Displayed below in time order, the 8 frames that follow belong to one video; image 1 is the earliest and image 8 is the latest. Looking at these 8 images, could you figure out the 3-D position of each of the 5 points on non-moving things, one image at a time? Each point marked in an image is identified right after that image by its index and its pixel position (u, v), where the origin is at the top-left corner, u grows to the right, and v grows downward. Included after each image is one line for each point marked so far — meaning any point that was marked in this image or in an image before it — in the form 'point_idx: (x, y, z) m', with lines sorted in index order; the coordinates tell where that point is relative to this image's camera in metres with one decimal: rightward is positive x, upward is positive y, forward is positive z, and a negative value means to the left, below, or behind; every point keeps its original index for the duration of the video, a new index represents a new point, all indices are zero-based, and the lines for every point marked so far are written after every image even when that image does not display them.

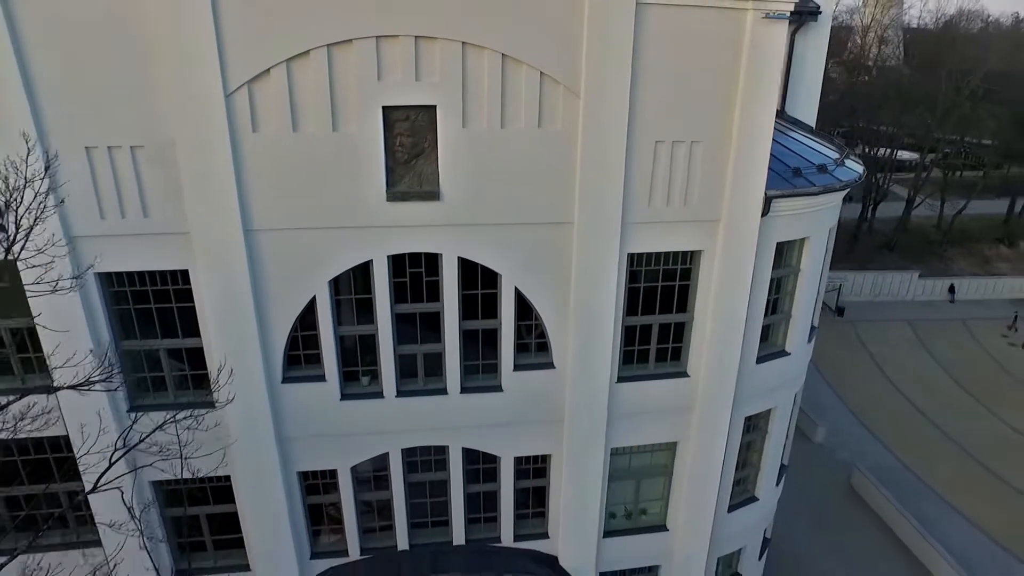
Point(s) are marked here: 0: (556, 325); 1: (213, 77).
0: (+0.5, -0.5, +9.1) m
1: (-2.9, +2.0, +7.1) m
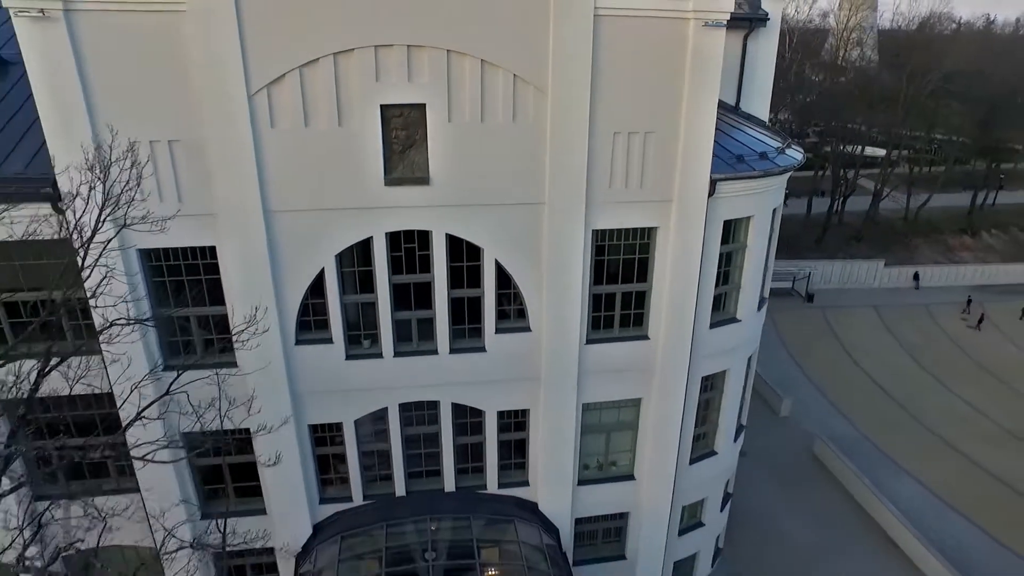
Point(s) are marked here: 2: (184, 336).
0: (+0.3, -0.1, +10.5) m
1: (-3.2, +2.4, +8.4) m
2: (-4.5, -0.7, +10.1) m
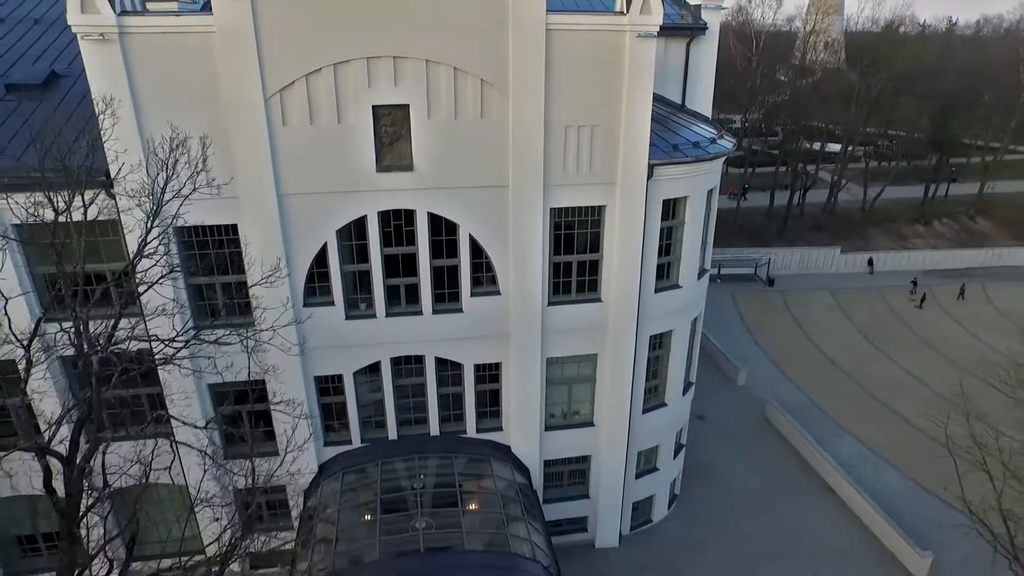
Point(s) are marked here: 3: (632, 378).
0: (-0.2, +0.4, +12.6) m
1: (-3.7, +2.9, +10.4) m
2: (-4.9, -0.2, +12.1) m
3: (+2.3, -1.7, +14.1) m
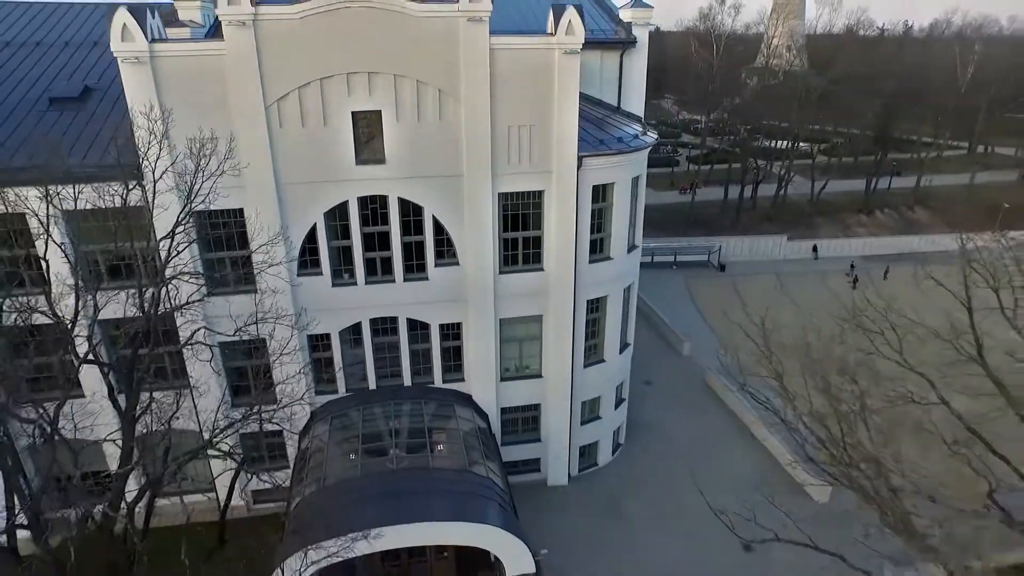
0: (-1.1, +1.0, +15.3) m
1: (-4.6, +3.4, +13.1) m
2: (-5.8, +0.3, +14.7) m
3: (+1.4, -1.1, +16.9) m
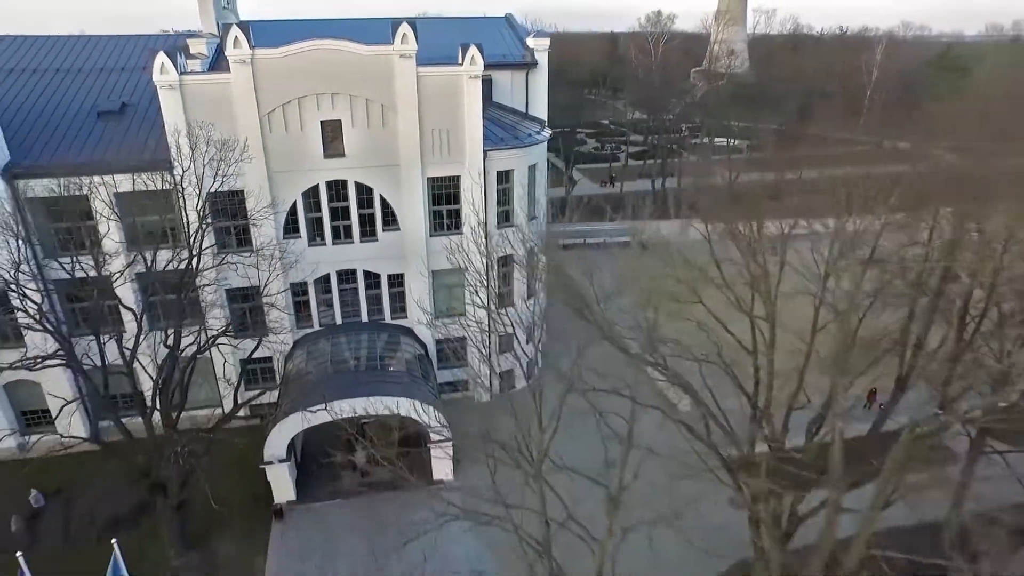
0: (-3.3, +2.2, +21.2) m
1: (-6.7, +4.6, +19.0) m
2: (-7.9, +1.4, +20.5) m
3: (-0.8, +0.1, +22.9) m
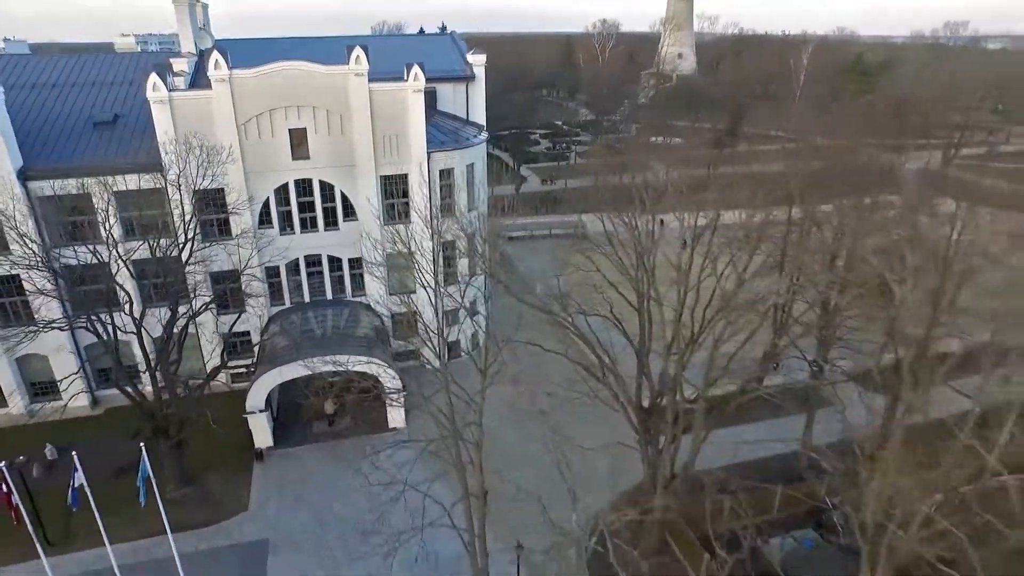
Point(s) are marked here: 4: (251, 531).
0: (-5.3, +2.9, +25.1) m
1: (-8.7, +5.1, +22.7) m
2: (-9.9, +2.0, +24.2) m
3: (-2.9, +0.8, +26.9) m
4: (-6.9, -6.4, +19.2) m
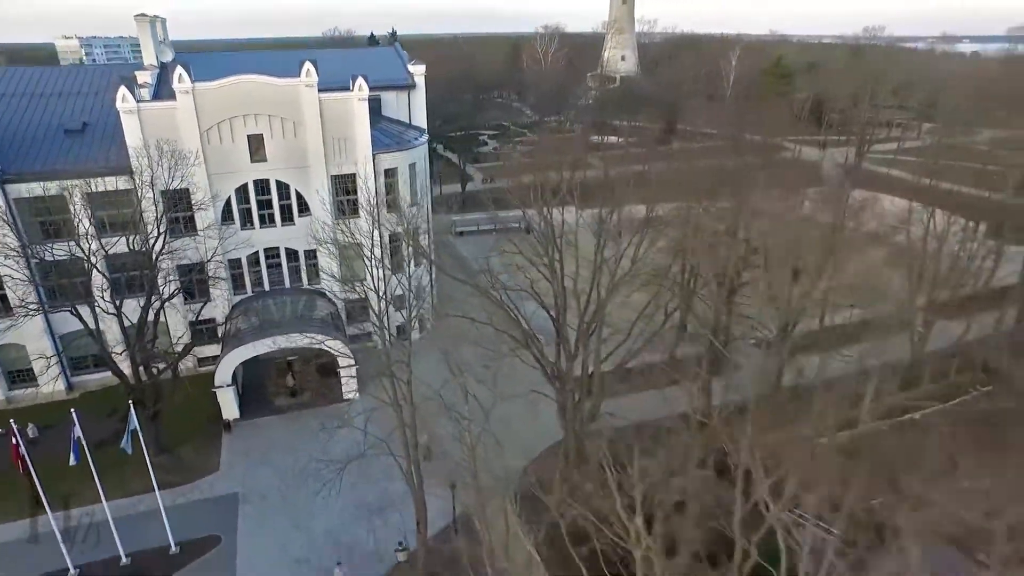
0: (-7.7, +3.3, +28.0) m
1: (-11.0, +5.5, +25.4) m
2: (-12.2, +2.3, +26.8) m
3: (-5.3, +1.3, +29.9) m
4: (-8.7, -6.0, +22.0) m
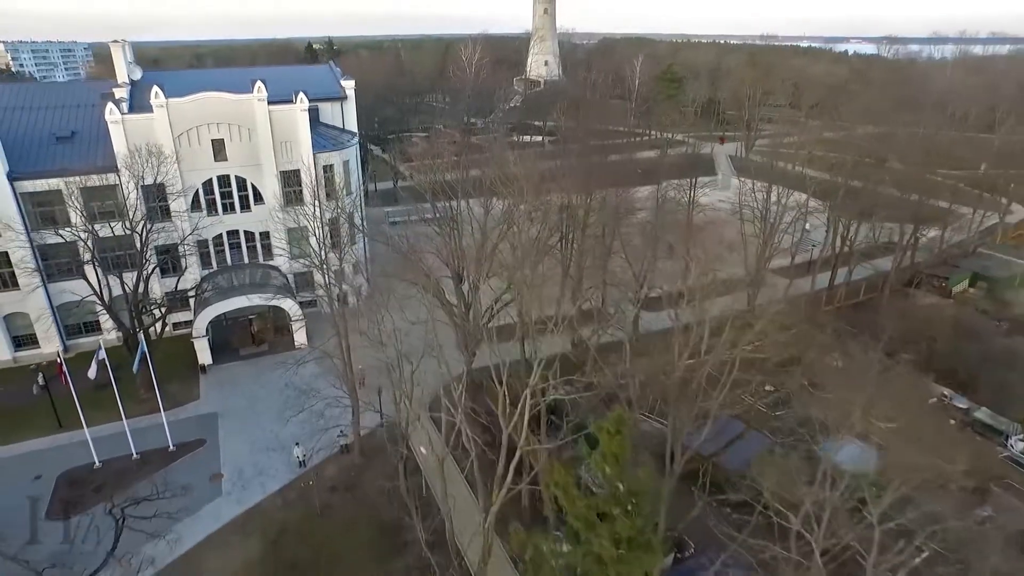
0: (-11.8, +4.6, +34.8) m
1: (-14.9, +6.6, +31.9) m
2: (-16.2, +3.4, +33.3) m
3: (-9.5, +2.6, +36.9) m
4: (-12.1, -4.8, +28.8) m
